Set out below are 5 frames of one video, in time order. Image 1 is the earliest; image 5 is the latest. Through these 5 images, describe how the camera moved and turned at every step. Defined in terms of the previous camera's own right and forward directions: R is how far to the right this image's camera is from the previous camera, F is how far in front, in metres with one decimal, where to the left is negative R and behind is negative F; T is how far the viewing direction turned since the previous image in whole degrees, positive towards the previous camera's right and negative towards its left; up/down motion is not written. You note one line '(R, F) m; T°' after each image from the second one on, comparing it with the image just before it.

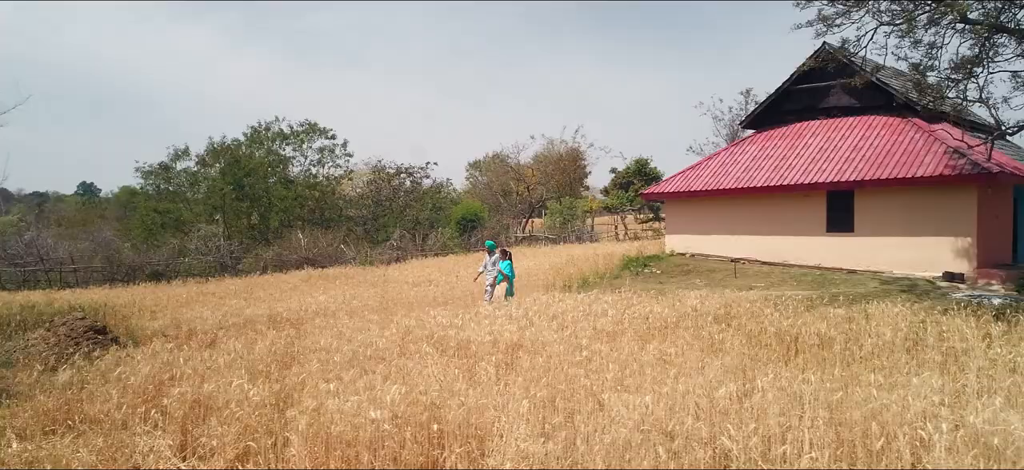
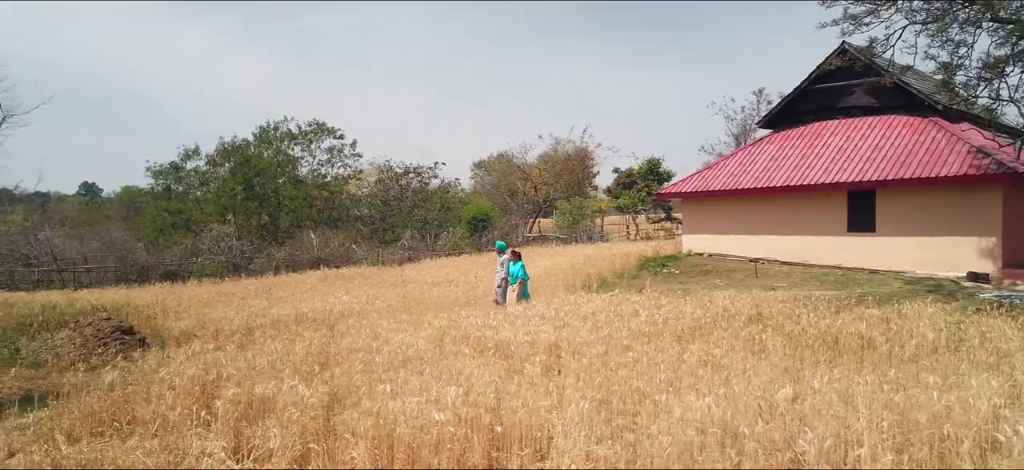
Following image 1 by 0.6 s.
(-0.4, 0.0) m; 0°
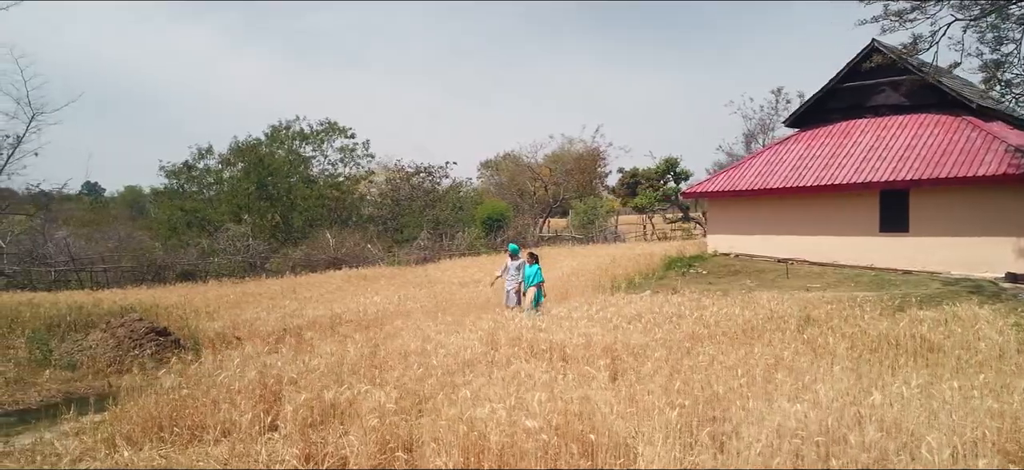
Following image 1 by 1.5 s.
(-0.6, +0.2) m; 0°
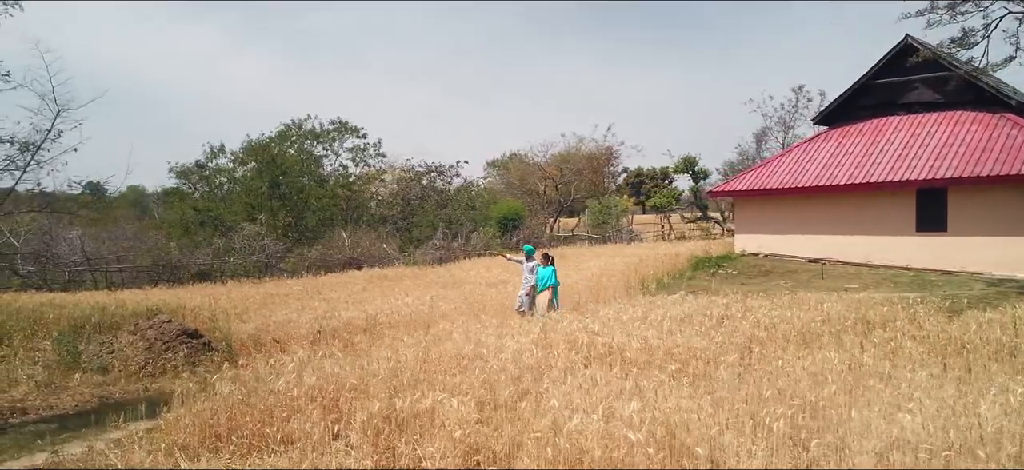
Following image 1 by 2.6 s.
(-0.6, +0.3) m; 0°
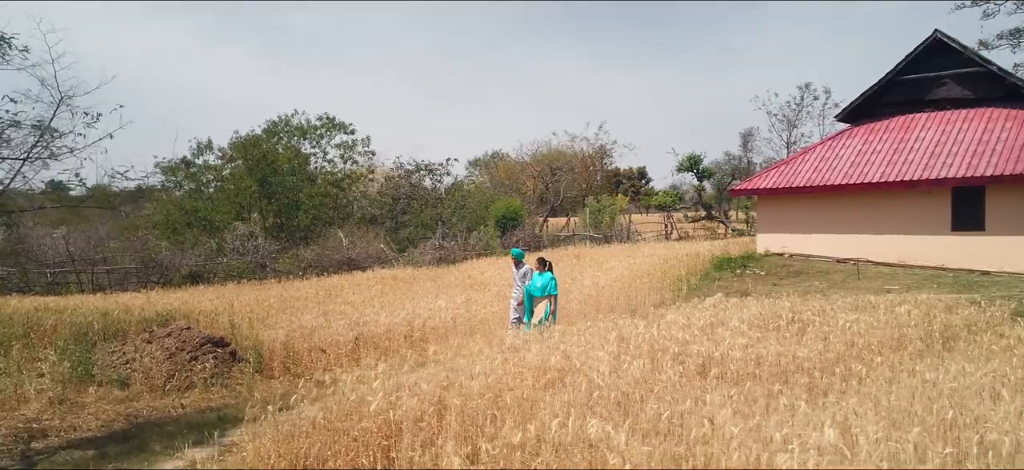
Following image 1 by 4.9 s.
(-1.1, +0.7) m; +2°
